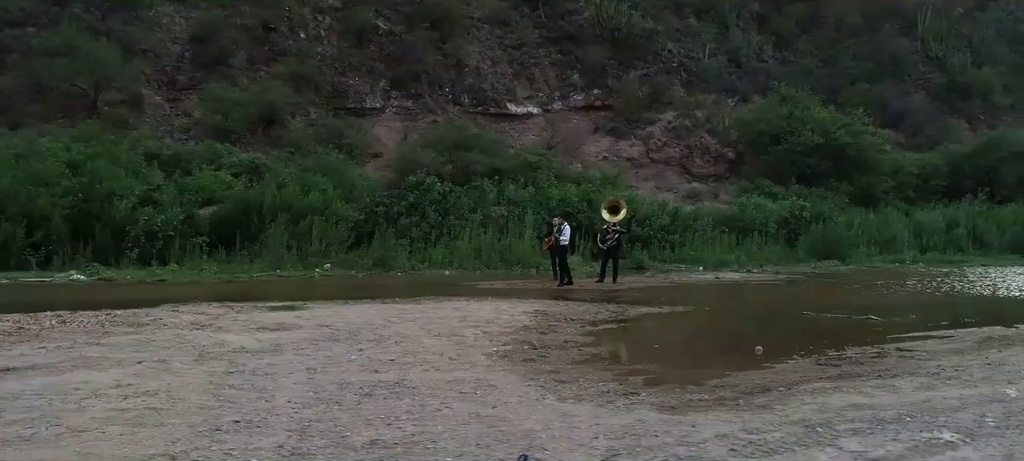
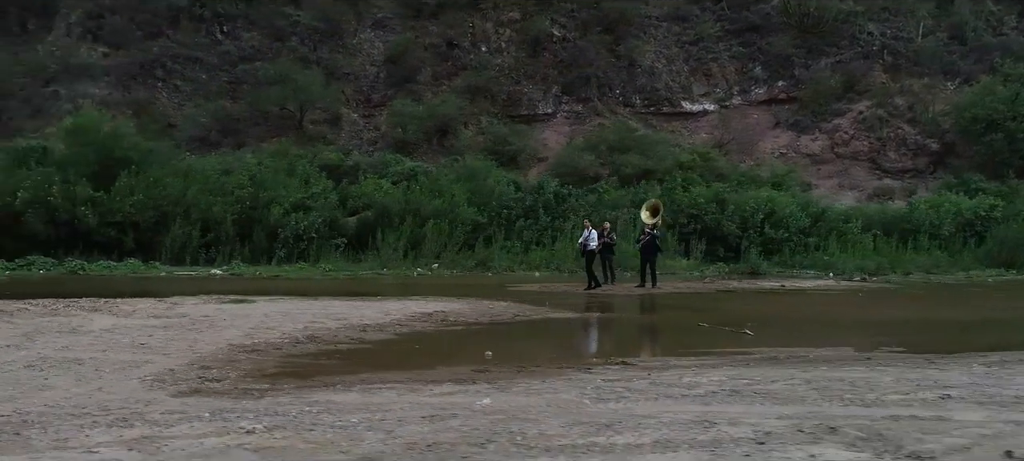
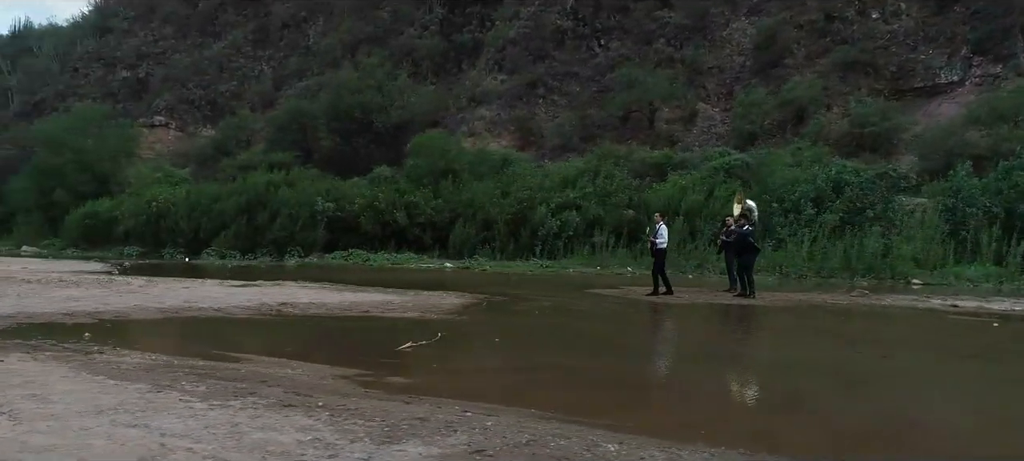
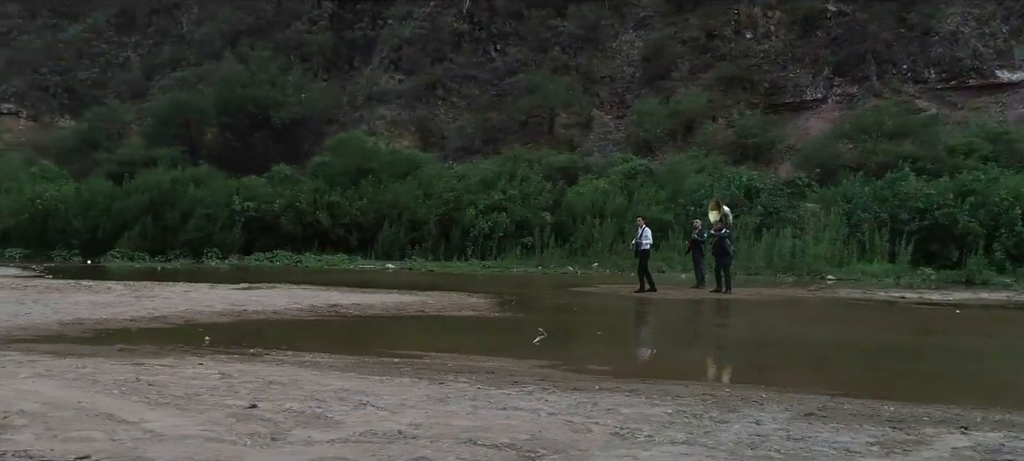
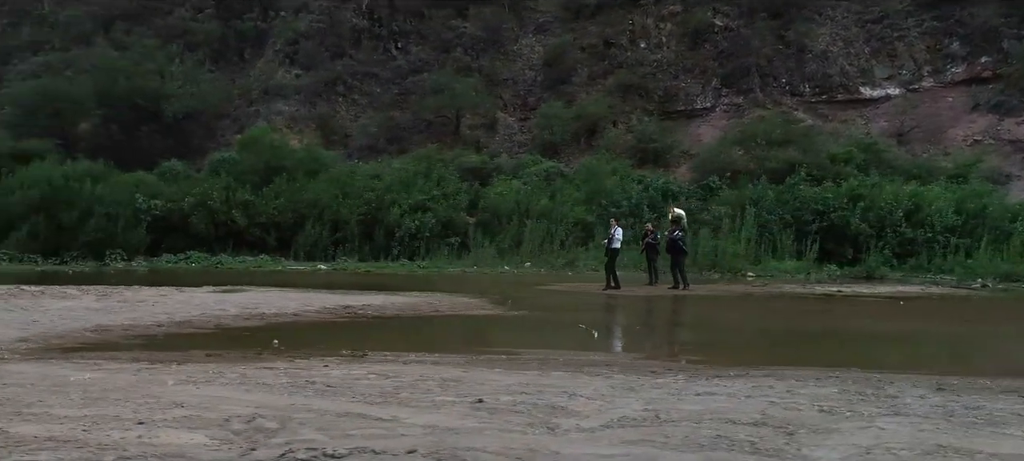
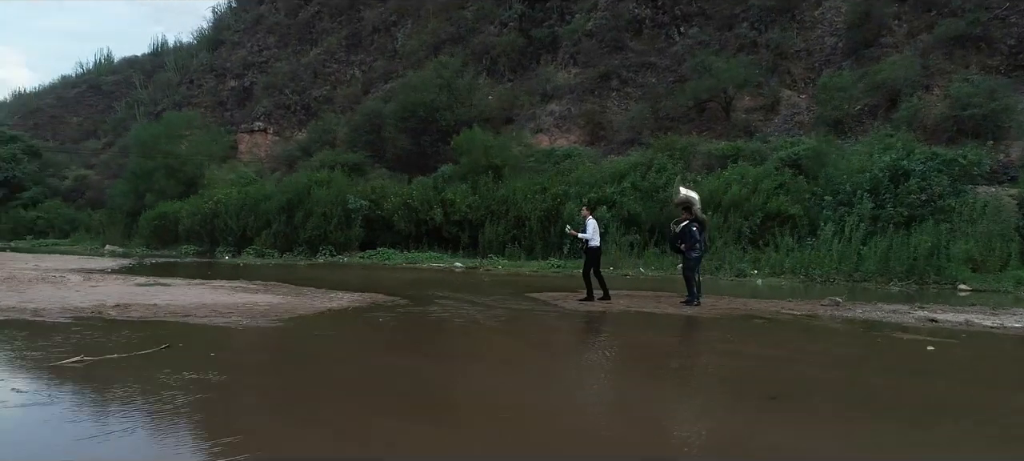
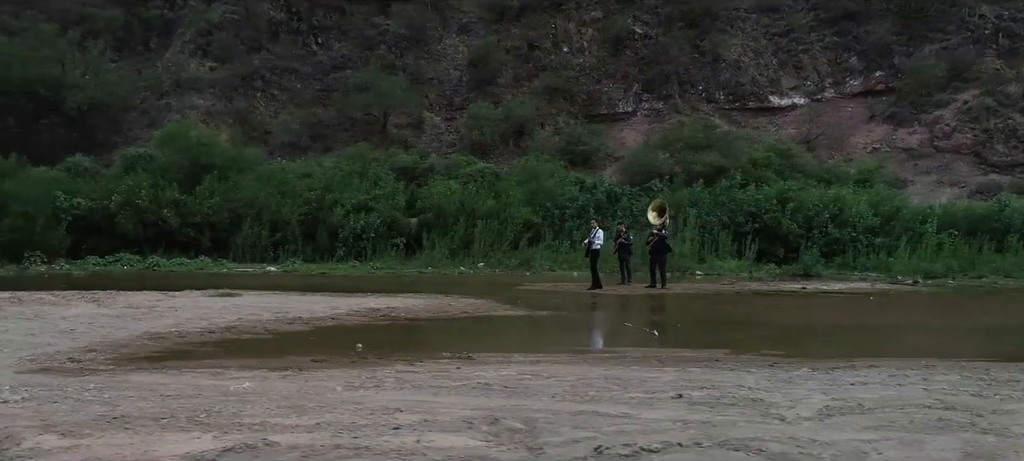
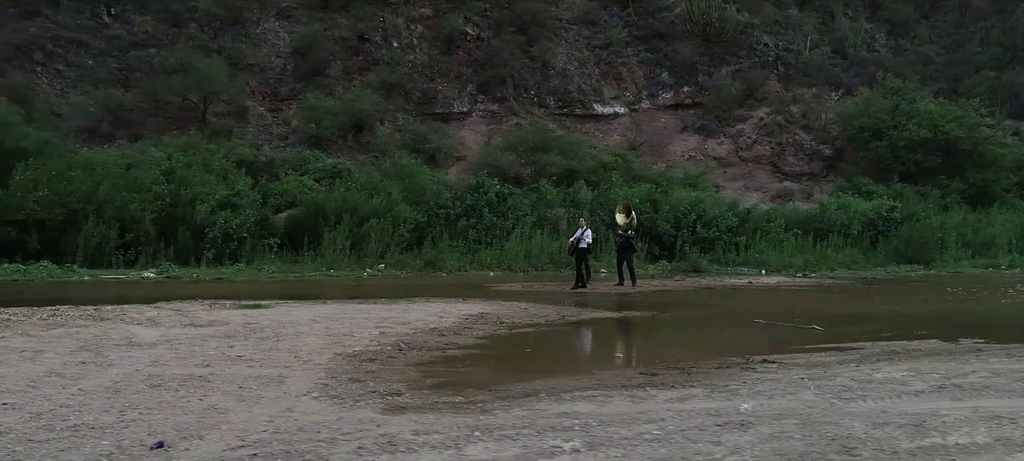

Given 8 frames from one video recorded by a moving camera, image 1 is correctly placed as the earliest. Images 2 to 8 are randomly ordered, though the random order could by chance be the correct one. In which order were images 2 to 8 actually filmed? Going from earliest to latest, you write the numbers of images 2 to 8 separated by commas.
8, 2, 7, 5, 4, 3, 6
